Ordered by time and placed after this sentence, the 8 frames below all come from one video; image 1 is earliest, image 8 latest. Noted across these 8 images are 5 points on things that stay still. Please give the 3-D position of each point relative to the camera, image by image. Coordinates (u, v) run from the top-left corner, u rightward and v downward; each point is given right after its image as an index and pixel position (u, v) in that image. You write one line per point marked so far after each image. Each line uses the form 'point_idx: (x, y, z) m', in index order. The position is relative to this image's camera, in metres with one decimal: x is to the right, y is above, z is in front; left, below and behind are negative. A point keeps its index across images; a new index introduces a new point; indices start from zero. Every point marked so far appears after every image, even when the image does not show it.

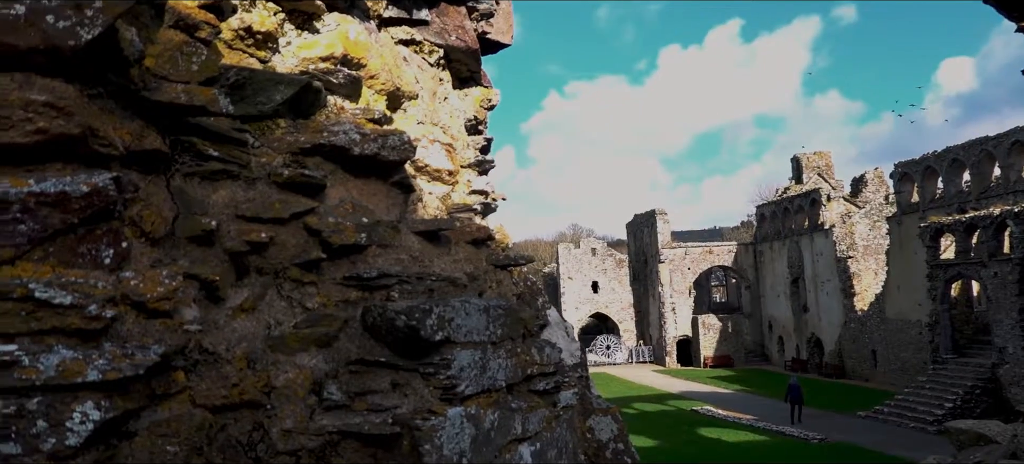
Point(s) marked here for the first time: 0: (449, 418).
0: (-0.3, -1.0, +3.7) m
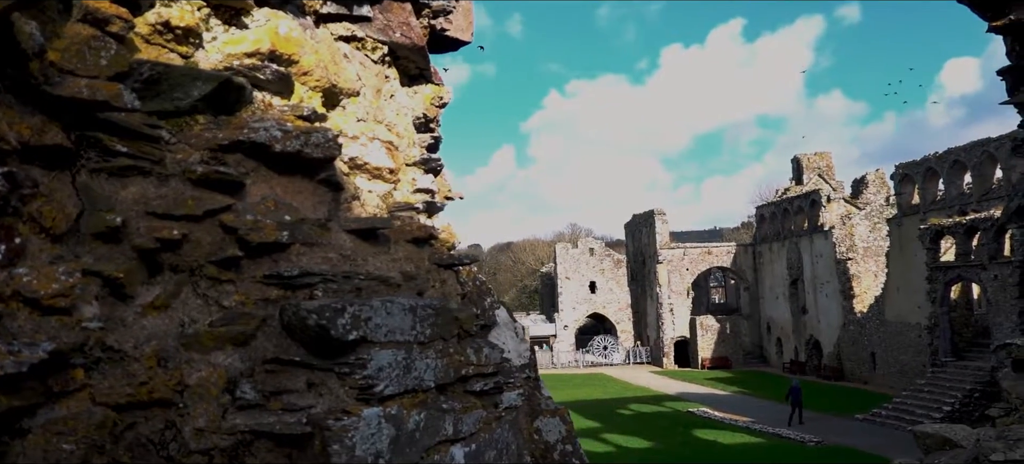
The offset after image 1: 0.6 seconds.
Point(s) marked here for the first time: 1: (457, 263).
0: (-0.8, -1.0, +3.6) m
1: (-0.4, -0.3, +5.6) m
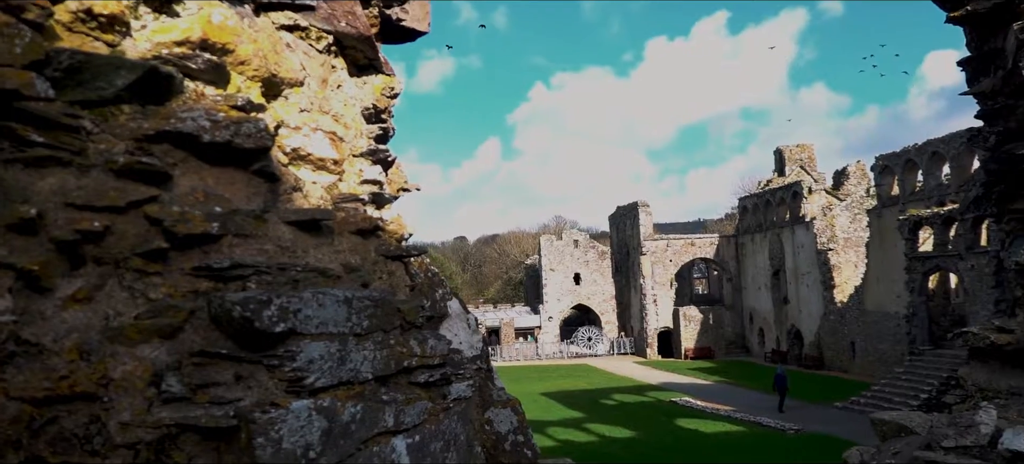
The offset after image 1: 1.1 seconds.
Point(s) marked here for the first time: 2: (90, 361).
0: (-1.2, -0.9, +3.6) m
1: (-0.9, -0.2, +5.6) m
2: (-2.1, -0.6, +3.5) m
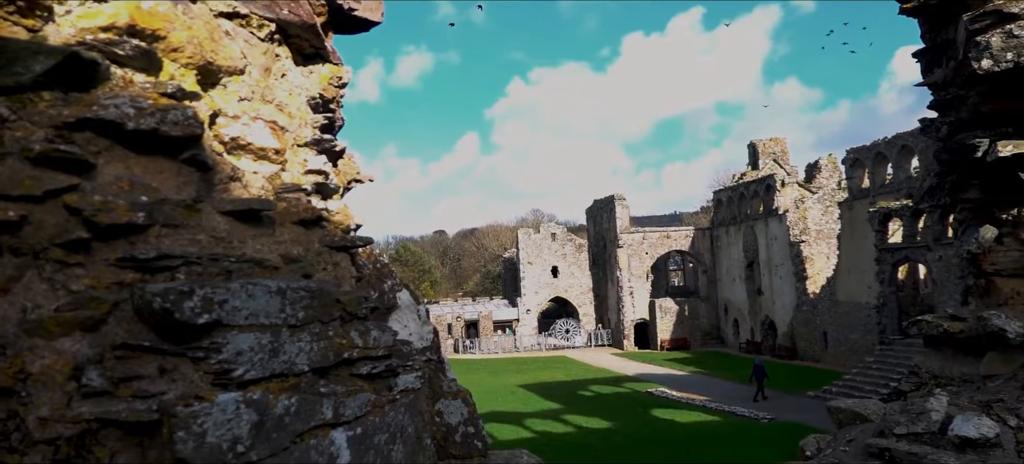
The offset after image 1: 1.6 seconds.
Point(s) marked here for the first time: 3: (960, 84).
0: (-1.5, -0.9, +3.6) m
1: (-1.3, -0.1, +5.5) m
2: (-2.5, -0.6, +3.4) m
3: (+5.4, +1.9, +8.2) m
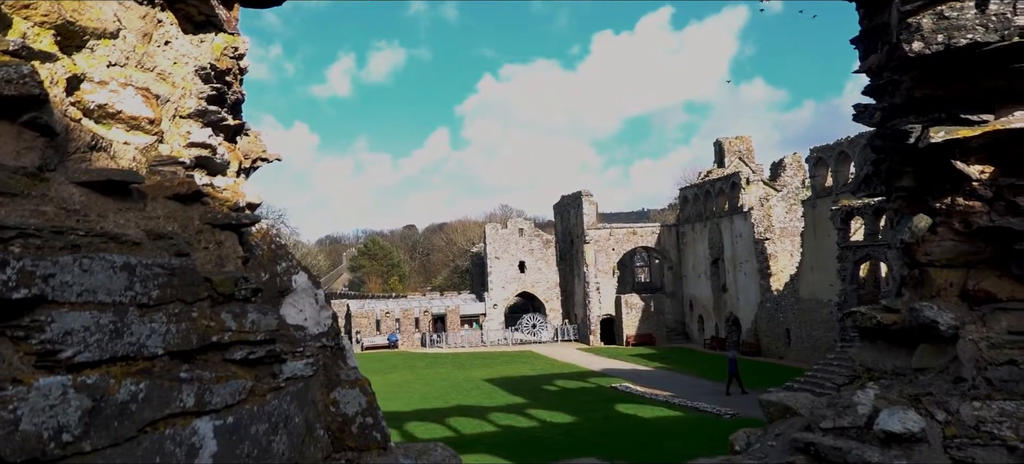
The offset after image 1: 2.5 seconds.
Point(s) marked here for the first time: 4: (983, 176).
0: (-2.2, -0.7, +3.2) m
1: (-2.1, +0.1, +5.2) m
2: (-3.2, -0.4, +3.0) m
3: (+4.5, +2.0, +8.2) m
4: (+5.2, +0.6, +7.6) m
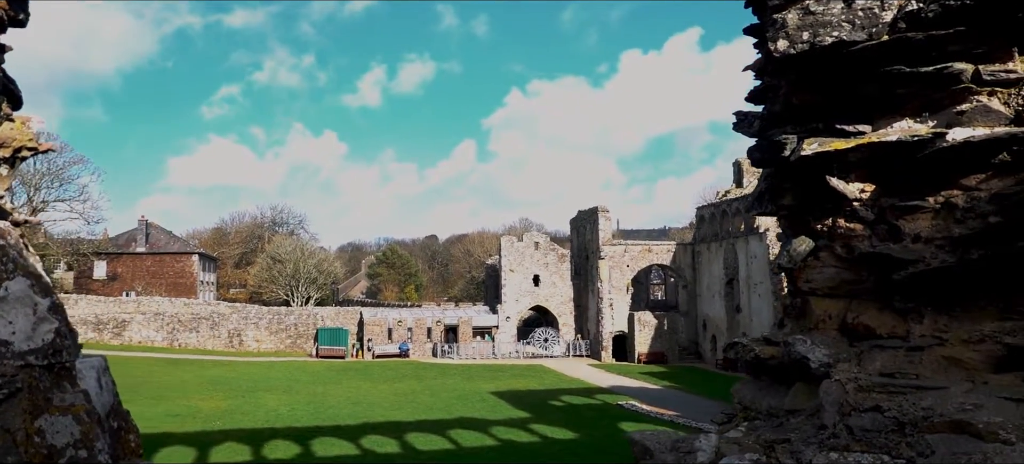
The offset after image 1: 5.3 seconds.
0: (-4.1, -0.7, +2.5) m
1: (-3.9, +0.1, +4.5) m
2: (-5.1, -0.3, +2.3) m
3: (+2.8, +1.7, +7.4) m
4: (+3.5, +0.4, +6.8) m
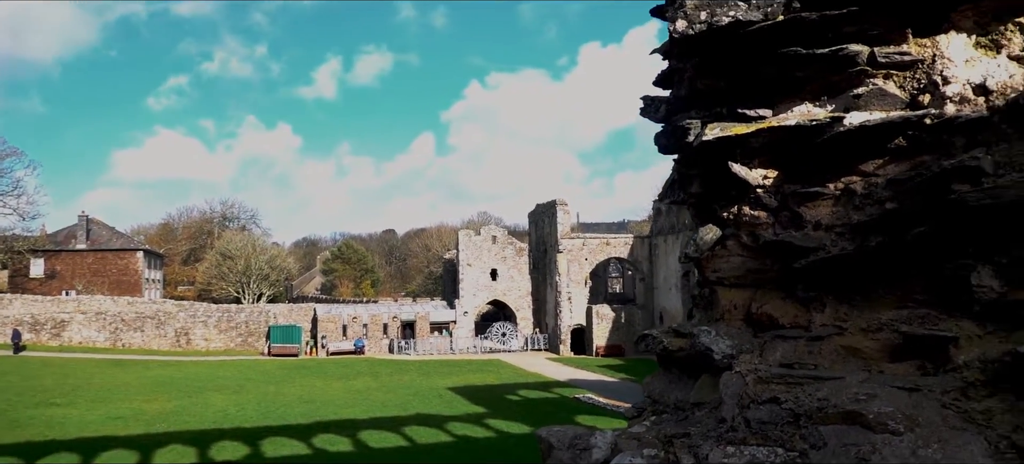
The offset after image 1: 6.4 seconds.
0: (-4.8, -0.6, +1.9) m
1: (-4.8, +0.2, +3.8) m
2: (-5.8, -0.3, +1.6) m
3: (+1.7, +1.8, +7.2) m
4: (+2.5, +0.5, +6.6) m
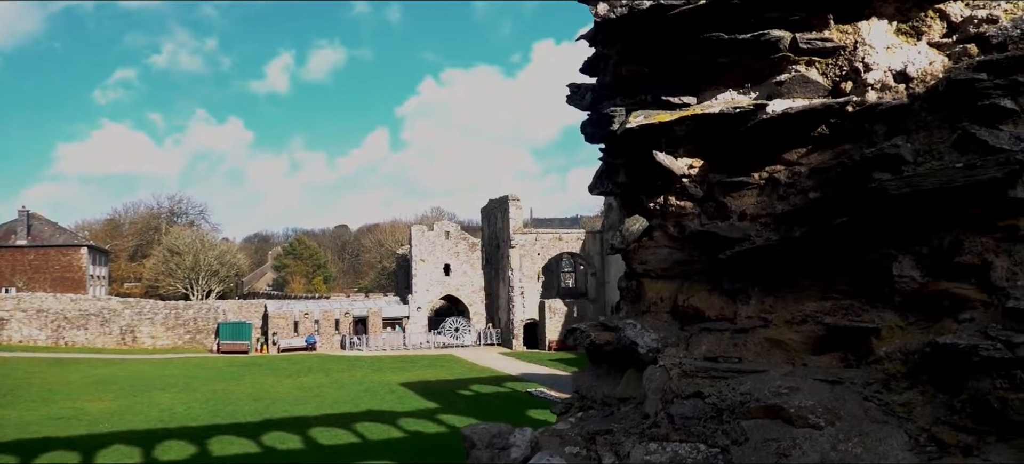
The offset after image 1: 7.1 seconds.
0: (-5.3, -0.5, +1.2) m
1: (-5.3, +0.2, +3.2) m
2: (-6.2, -0.2, +0.9) m
3: (+0.9, +1.9, +7.0) m
4: (+1.7, +0.6, +6.5) m
